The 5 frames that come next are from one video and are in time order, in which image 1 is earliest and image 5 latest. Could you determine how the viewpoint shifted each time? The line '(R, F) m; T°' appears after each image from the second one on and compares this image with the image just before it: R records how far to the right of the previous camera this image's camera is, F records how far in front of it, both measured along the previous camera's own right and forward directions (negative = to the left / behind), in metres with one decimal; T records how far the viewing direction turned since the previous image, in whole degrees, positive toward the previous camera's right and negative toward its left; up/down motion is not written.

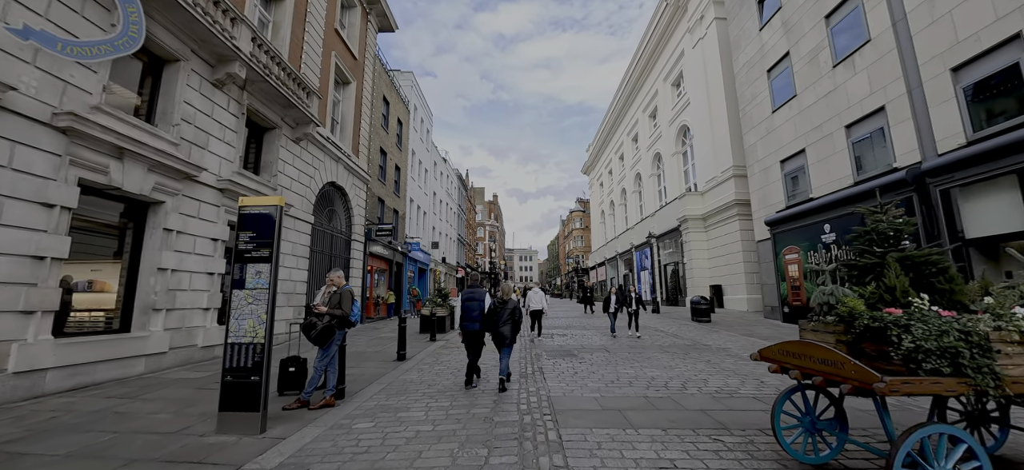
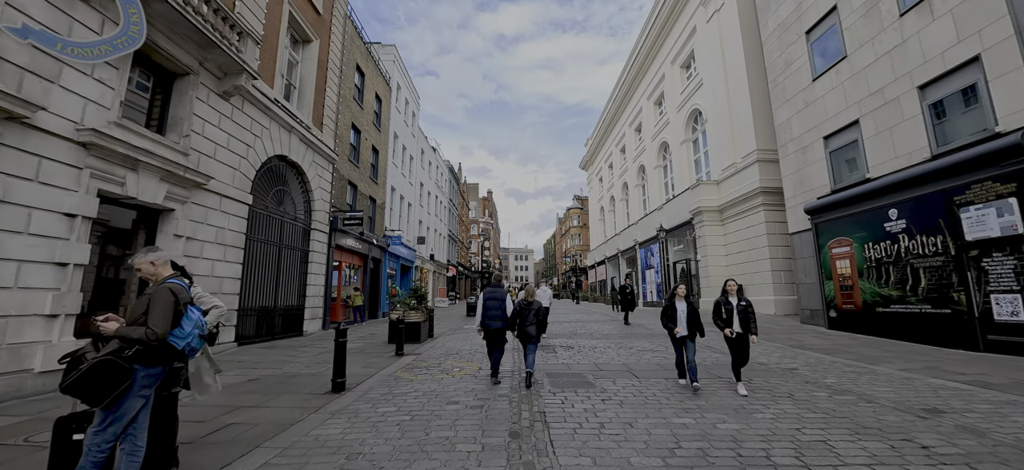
(+0.1, +2.4) m; +1°
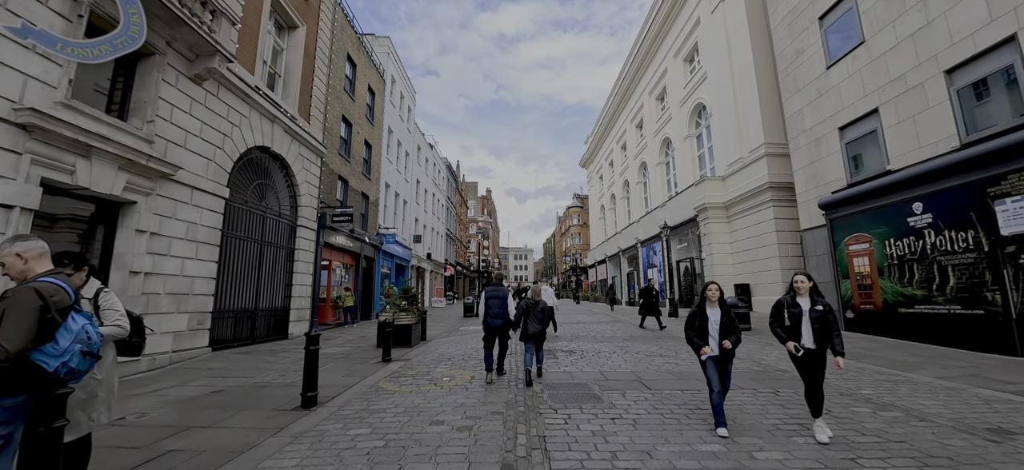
(+0.1, +0.7) m; 0°
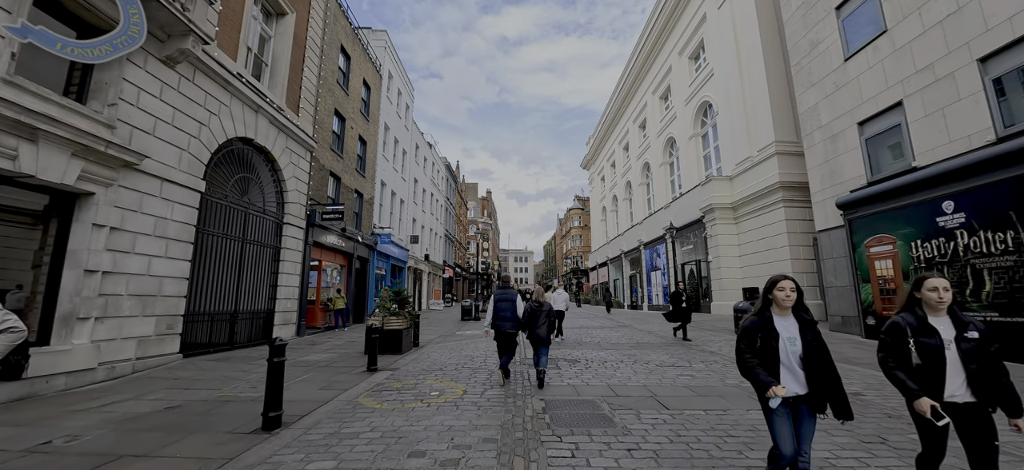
(0.0, +0.7) m; 0°
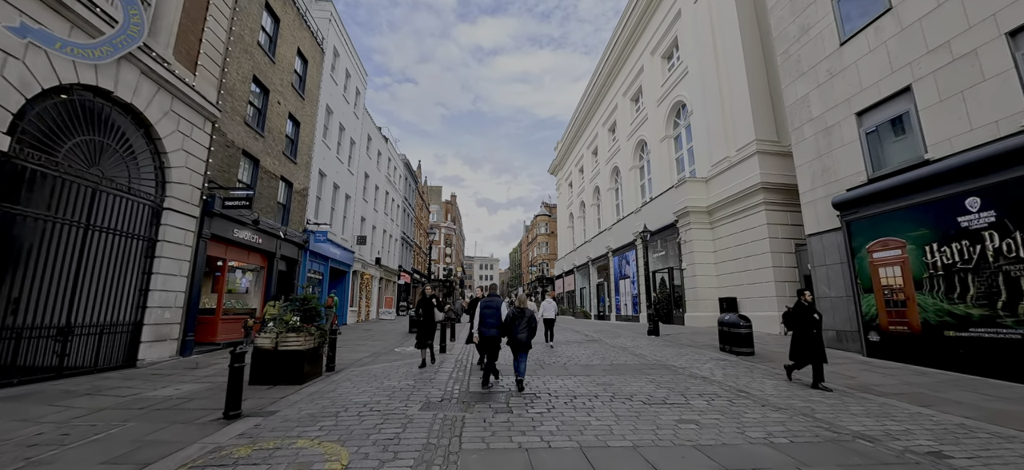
(+0.4, +2.0) m; +5°
